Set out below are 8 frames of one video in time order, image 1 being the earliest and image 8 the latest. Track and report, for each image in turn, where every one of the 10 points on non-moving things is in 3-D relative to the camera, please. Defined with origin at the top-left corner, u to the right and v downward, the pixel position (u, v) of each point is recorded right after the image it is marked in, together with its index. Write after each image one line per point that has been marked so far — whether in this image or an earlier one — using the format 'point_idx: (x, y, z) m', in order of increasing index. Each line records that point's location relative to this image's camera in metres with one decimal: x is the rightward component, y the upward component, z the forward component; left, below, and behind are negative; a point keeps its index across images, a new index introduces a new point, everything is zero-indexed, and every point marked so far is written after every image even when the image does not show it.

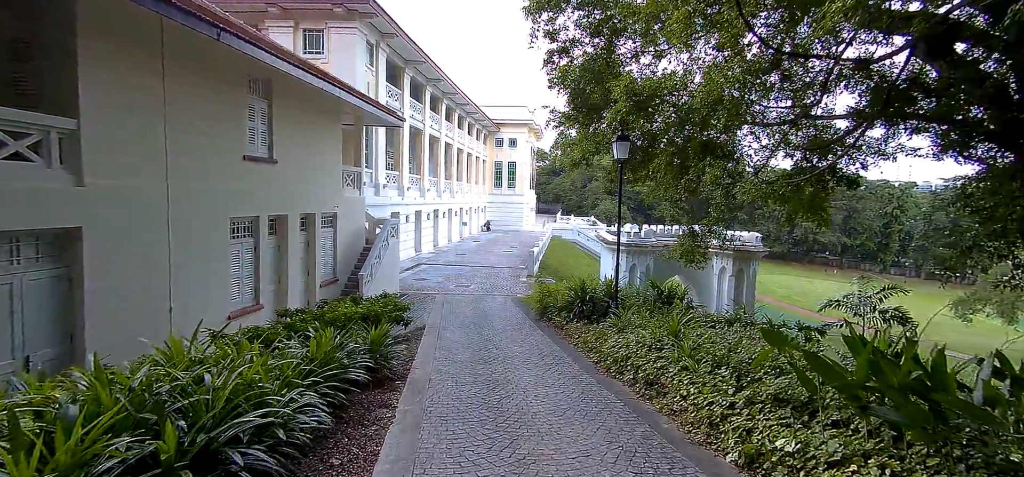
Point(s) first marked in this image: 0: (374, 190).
0: (-5.2, +1.8, +18.6) m
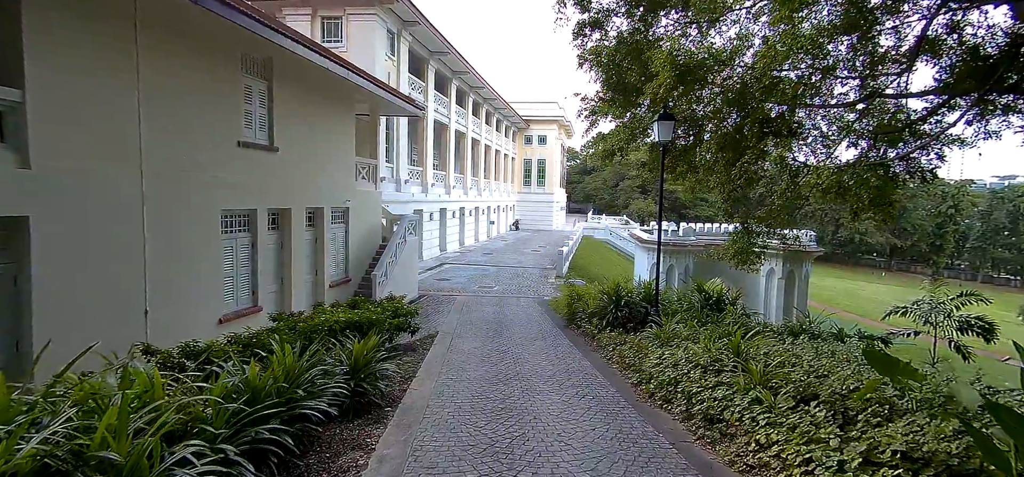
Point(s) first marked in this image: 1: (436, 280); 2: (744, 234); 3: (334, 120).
0: (-4.2, +1.9, +17.7) m
1: (-2.5, -1.4, +16.4) m
2: (+4.5, 0.0, +9.2) m
3: (-3.9, +2.6, +10.8) m
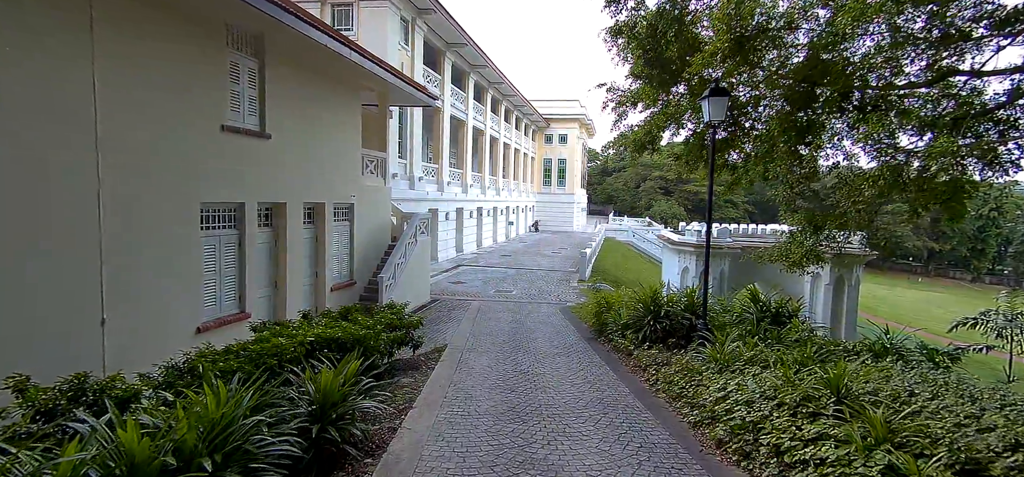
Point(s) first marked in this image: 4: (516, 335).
0: (-3.5, +1.9, +16.8) m
1: (-1.9, -1.4, +15.4) m
2: (+4.8, 0.0, +7.9) m
3: (-3.5, +2.6, +9.8) m
4: (+0.1, -1.6, +7.9) m
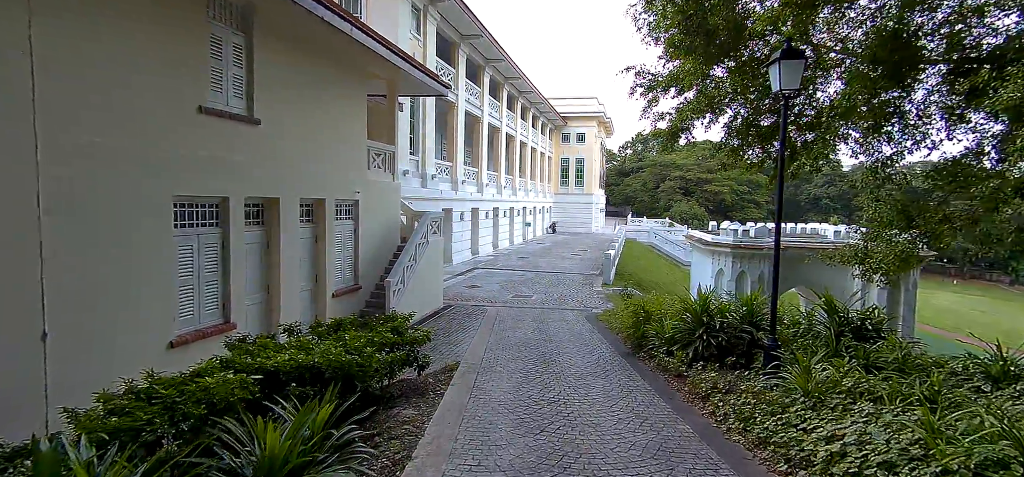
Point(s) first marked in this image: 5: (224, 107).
0: (-2.9, +1.8, +15.8) m
1: (-1.3, -1.4, +14.4) m
2: (+5.2, +0.1, +6.7) m
3: (-3.1, +2.6, +8.9) m
4: (+0.4, -1.5, +6.9) m
5: (-3.7, +1.7, +6.3) m
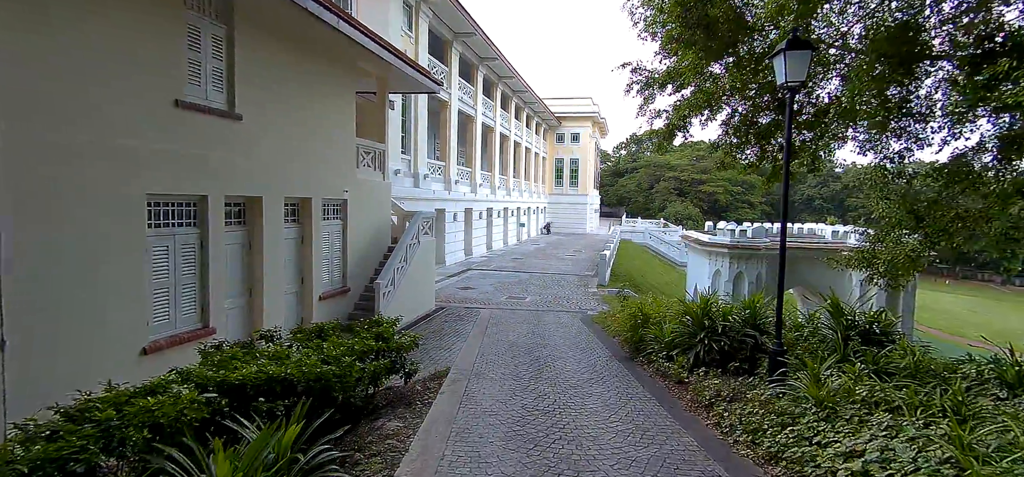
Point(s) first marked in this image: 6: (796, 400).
0: (-3.1, +1.8, +15.5) m
1: (-1.5, -1.4, +14.1) m
2: (+5.1, +0.1, +6.5) m
3: (-3.3, +2.6, +8.6) m
4: (+0.3, -1.5, +6.6) m
5: (-3.8, +1.7, +6.0) m
6: (+2.3, -1.3, +4.0) m
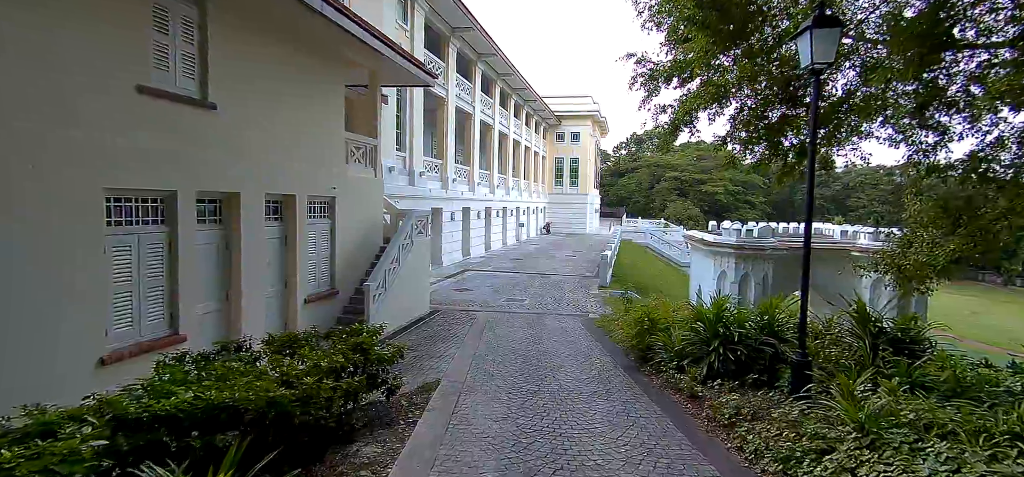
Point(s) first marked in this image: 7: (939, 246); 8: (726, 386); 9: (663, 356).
0: (-3.2, +1.8, +15.0) m
1: (-1.6, -1.4, +13.6) m
2: (+5.0, +0.1, +6.0) m
3: (-3.3, +2.6, +8.1) m
4: (+0.3, -1.5, +6.1) m
5: (-3.8, +1.7, +5.5) m
6: (+2.3, -1.3, +3.5) m
7: (+5.0, -0.1, +5.7) m
8: (+2.1, -1.4, +4.8) m
9: (+1.8, -1.4, +5.7) m
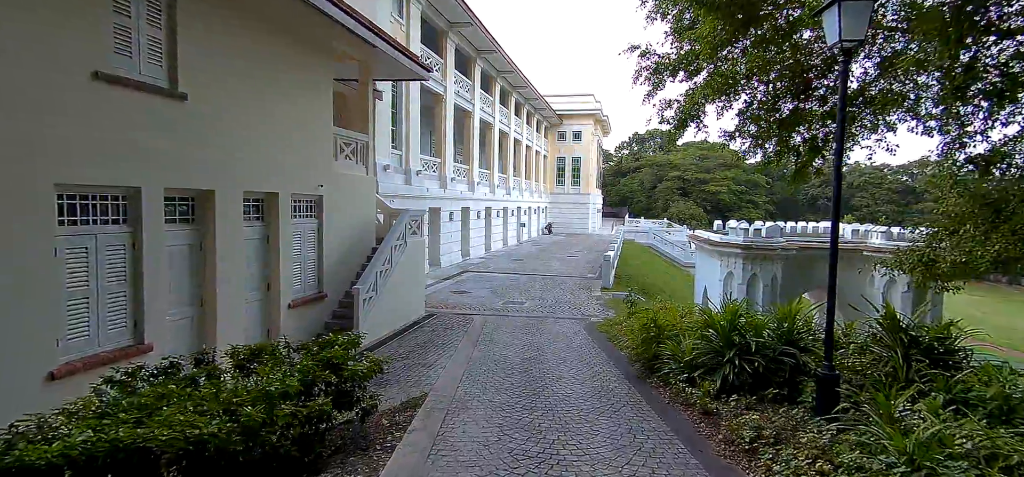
0: (-3.2, +1.8, +14.6) m
1: (-1.6, -1.4, +13.2) m
2: (+5.0, +0.1, +5.5) m
3: (-3.4, +2.6, +7.6) m
4: (+0.2, -1.5, +5.6) m
5: (-3.9, +1.7, +5.1) m
6: (+2.2, -1.3, +3.1) m
7: (+4.9, -0.1, +5.3) m
8: (+2.1, -1.4, +4.3) m
9: (+1.7, -1.4, +5.2) m
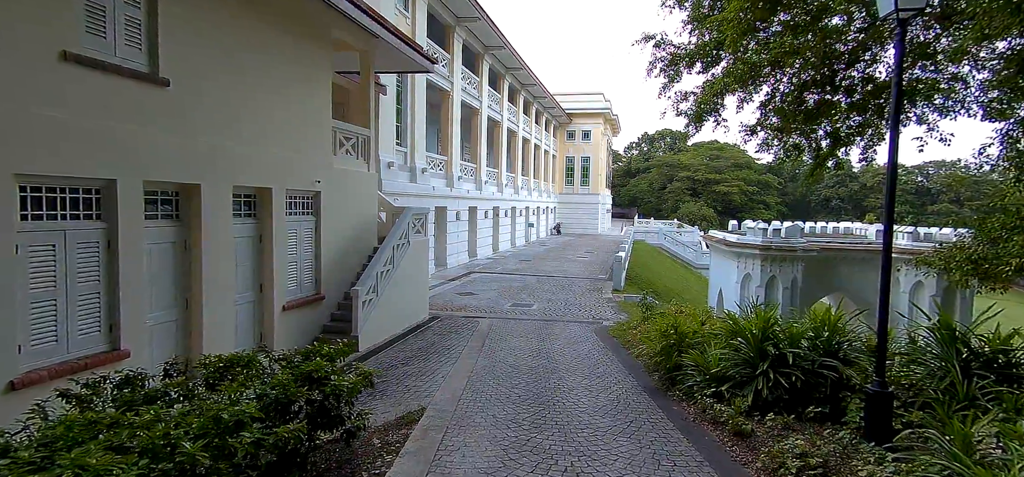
0: (-3.0, +1.8, +14.2) m
1: (-1.4, -1.4, +12.7) m
2: (+5.0, +0.1, +5.0) m
3: (-3.2, +2.6, +7.2) m
4: (+0.3, -1.5, +5.2) m
5: (-3.8, +1.7, +4.7) m
6: (+2.2, -1.3, +2.6) m
7: (+5.0, -0.1, +4.7) m
8: (+2.1, -1.4, +3.8) m
9: (+1.8, -1.4, +4.7) m
